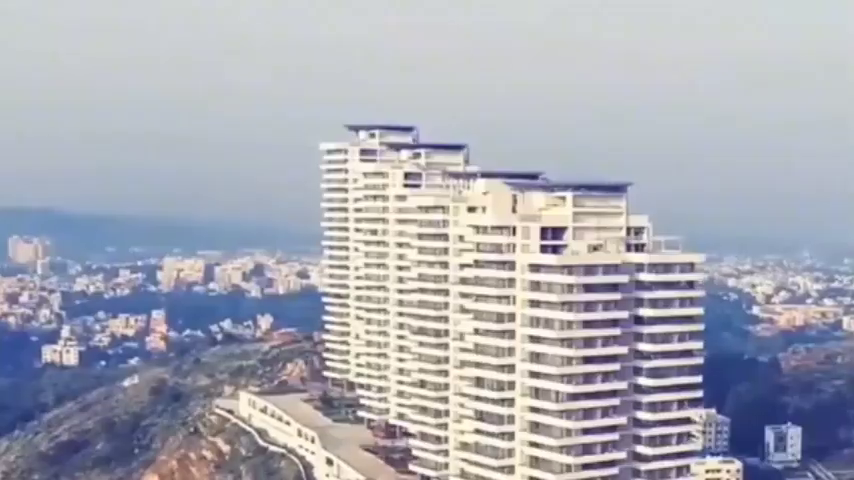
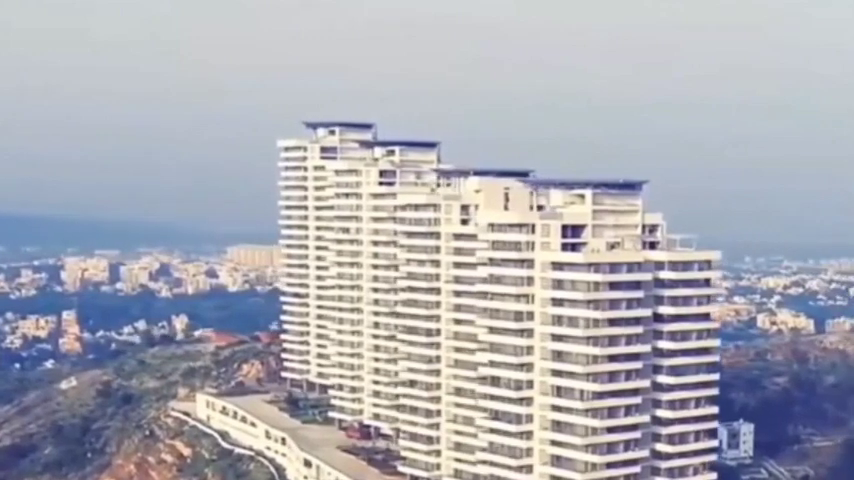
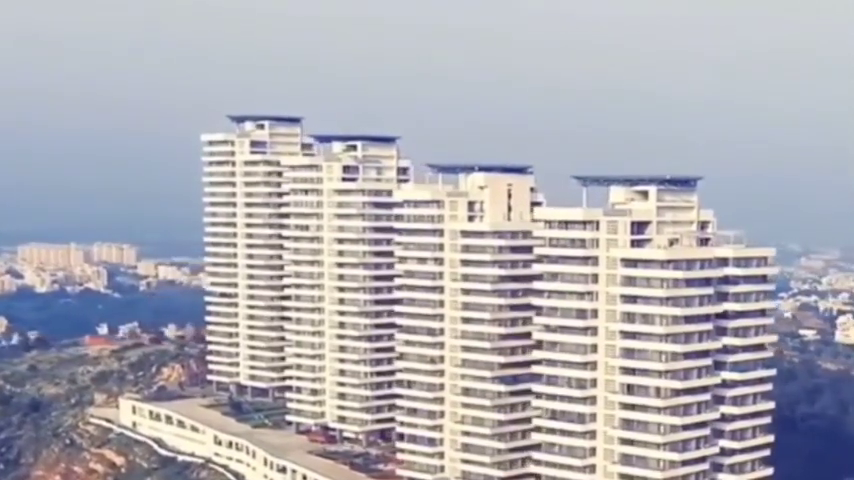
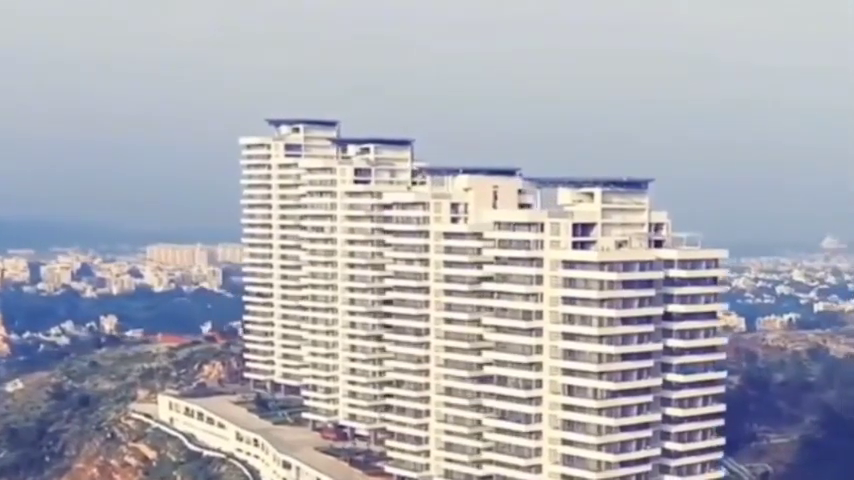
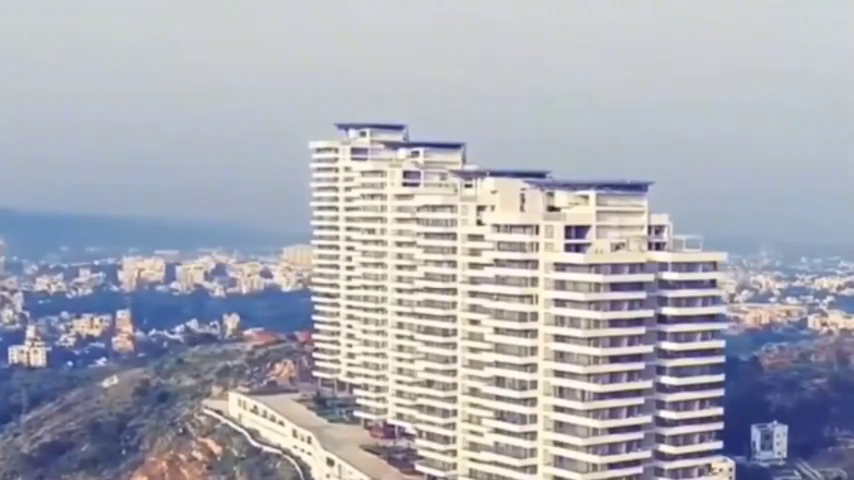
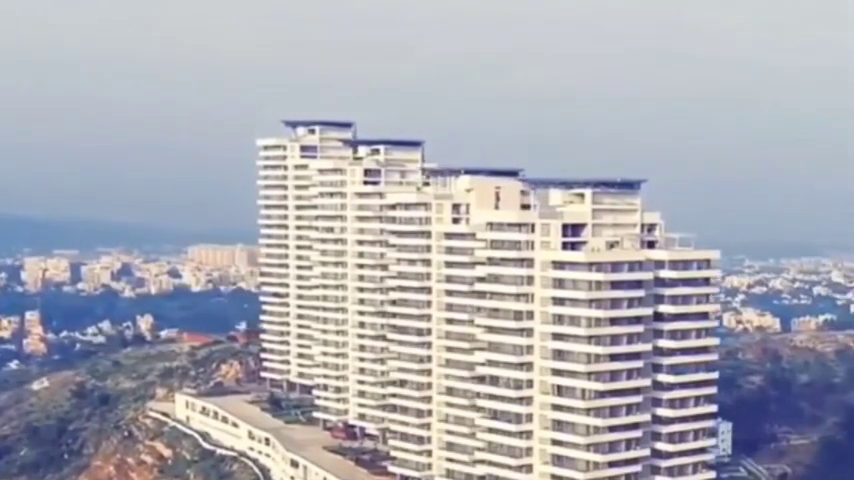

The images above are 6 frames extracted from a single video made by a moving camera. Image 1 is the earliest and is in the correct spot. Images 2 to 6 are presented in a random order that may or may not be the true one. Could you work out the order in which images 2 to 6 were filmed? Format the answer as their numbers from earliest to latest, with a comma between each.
5, 2, 6, 4, 3
